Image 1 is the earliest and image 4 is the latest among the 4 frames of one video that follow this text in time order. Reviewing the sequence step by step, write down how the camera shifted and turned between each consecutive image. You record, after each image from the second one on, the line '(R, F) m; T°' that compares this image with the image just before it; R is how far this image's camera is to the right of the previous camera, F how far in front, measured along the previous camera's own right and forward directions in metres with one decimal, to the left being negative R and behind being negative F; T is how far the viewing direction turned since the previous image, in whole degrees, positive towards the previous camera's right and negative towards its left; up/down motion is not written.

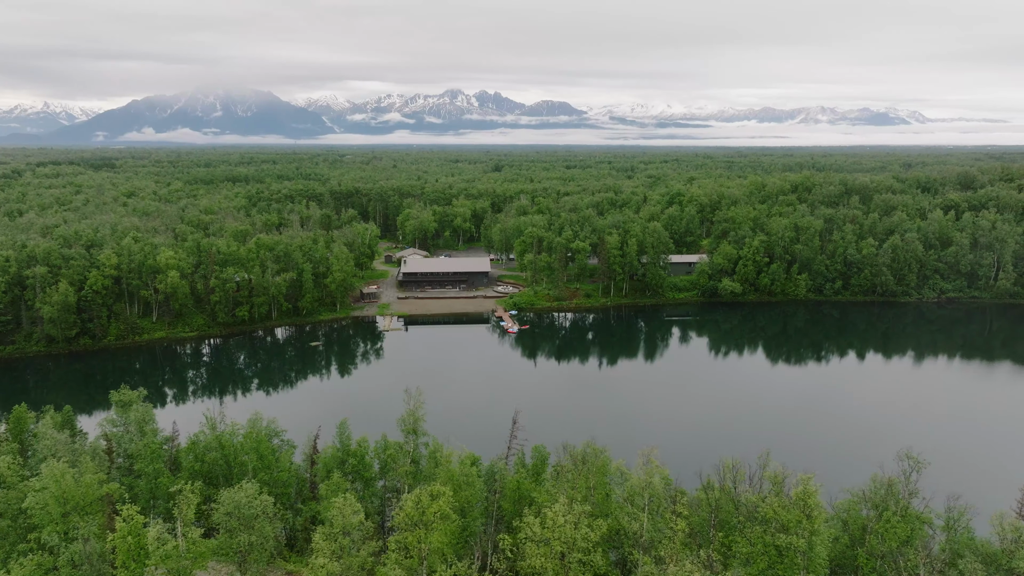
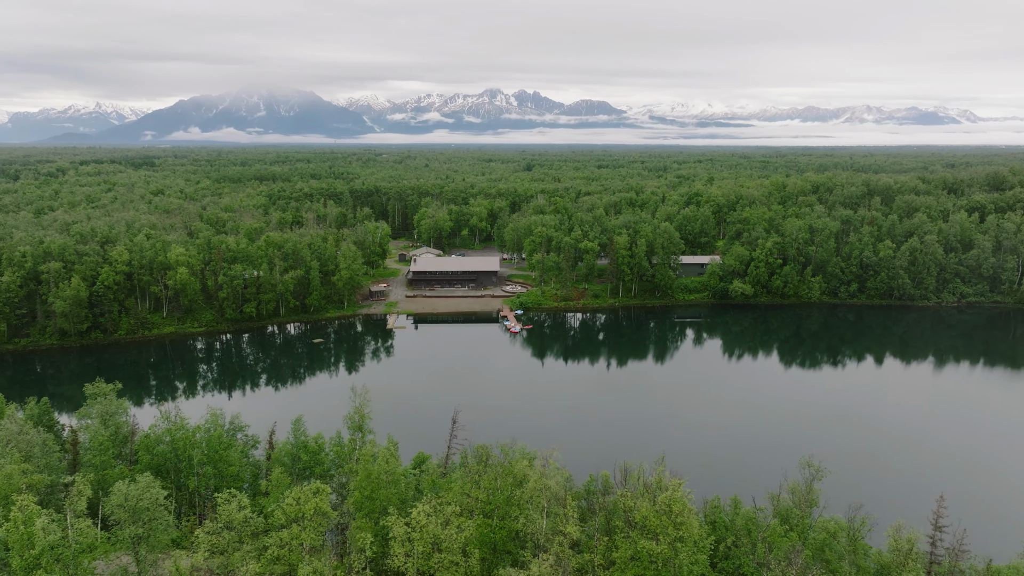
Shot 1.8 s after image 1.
(+2.9, 0.0) m; -2°
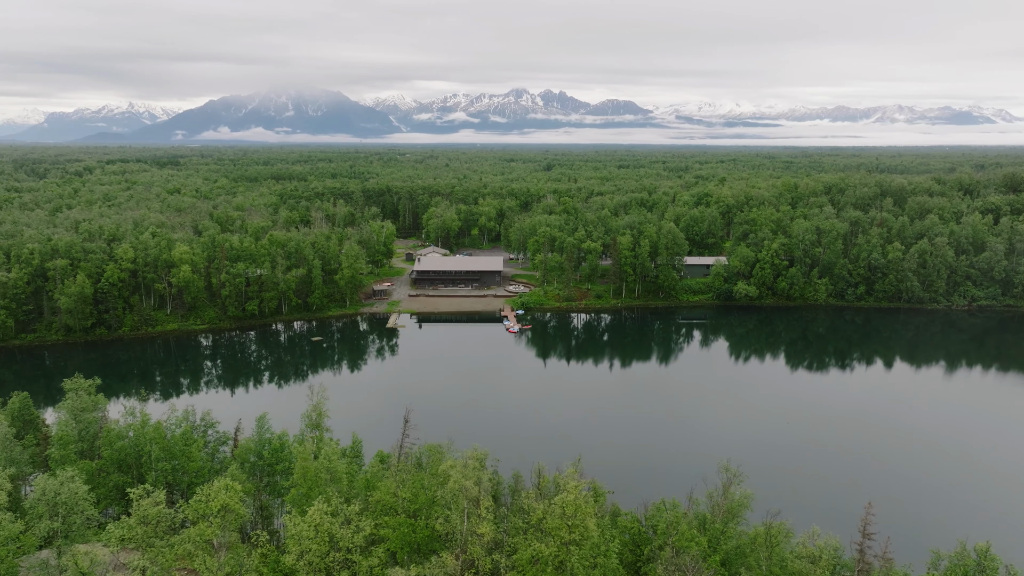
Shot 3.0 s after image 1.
(+2.2, 0.0) m; -1°
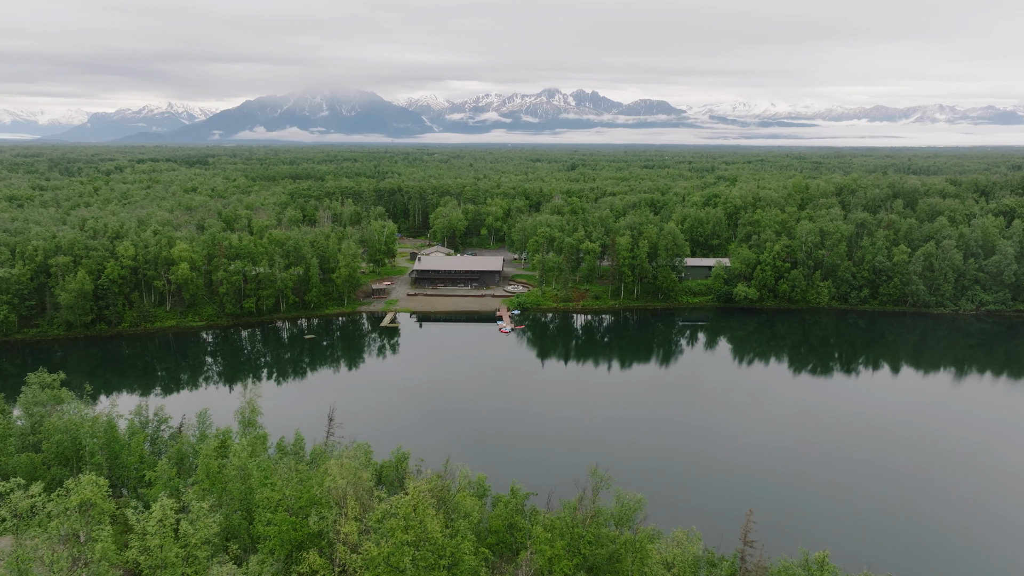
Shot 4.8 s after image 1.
(+3.2, 0.0) m; -1°
